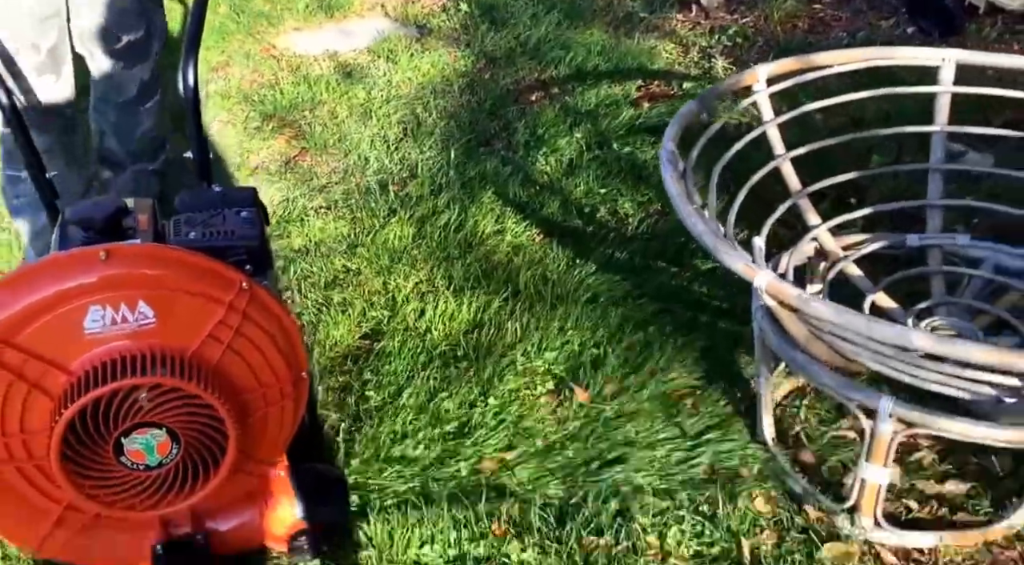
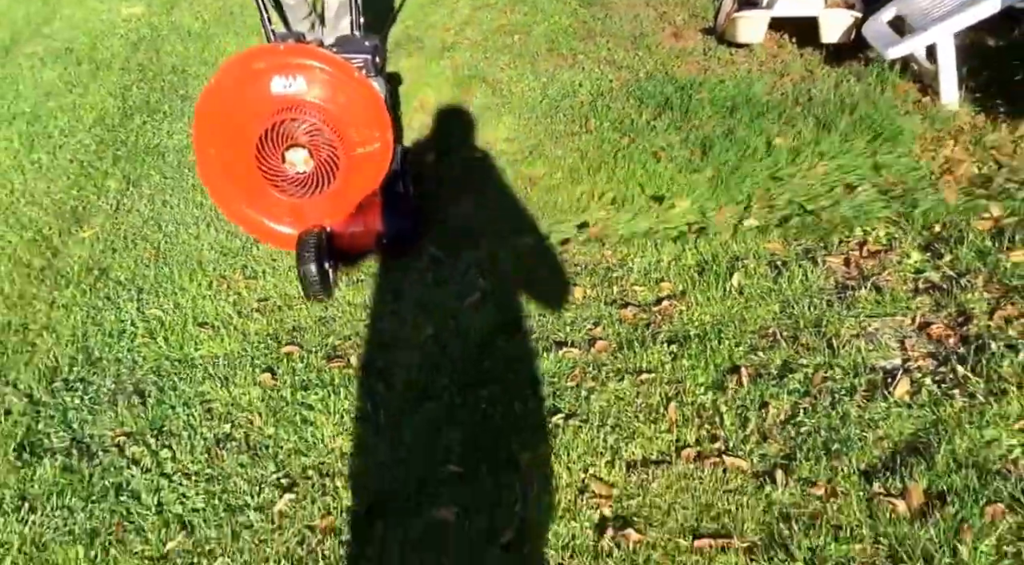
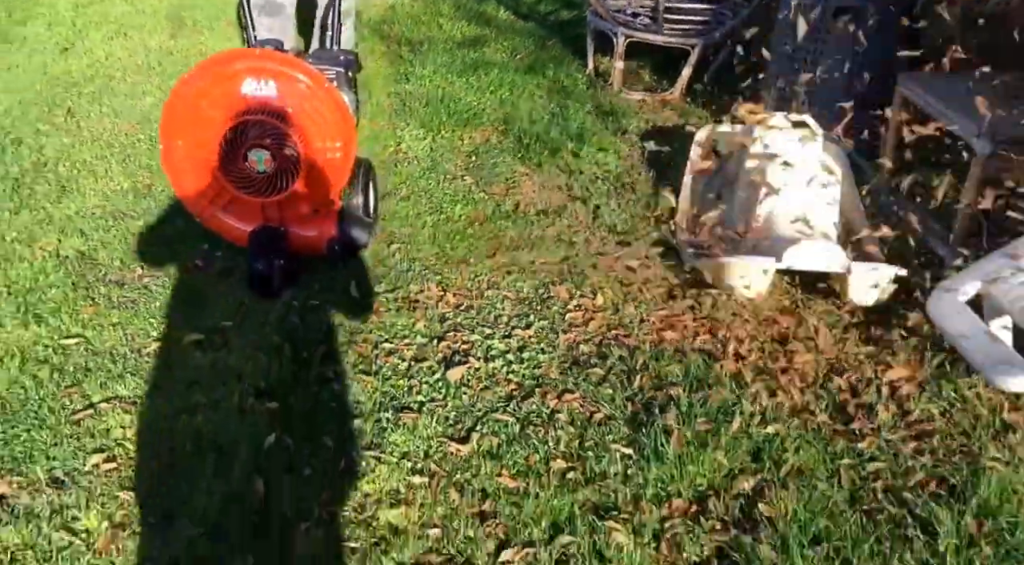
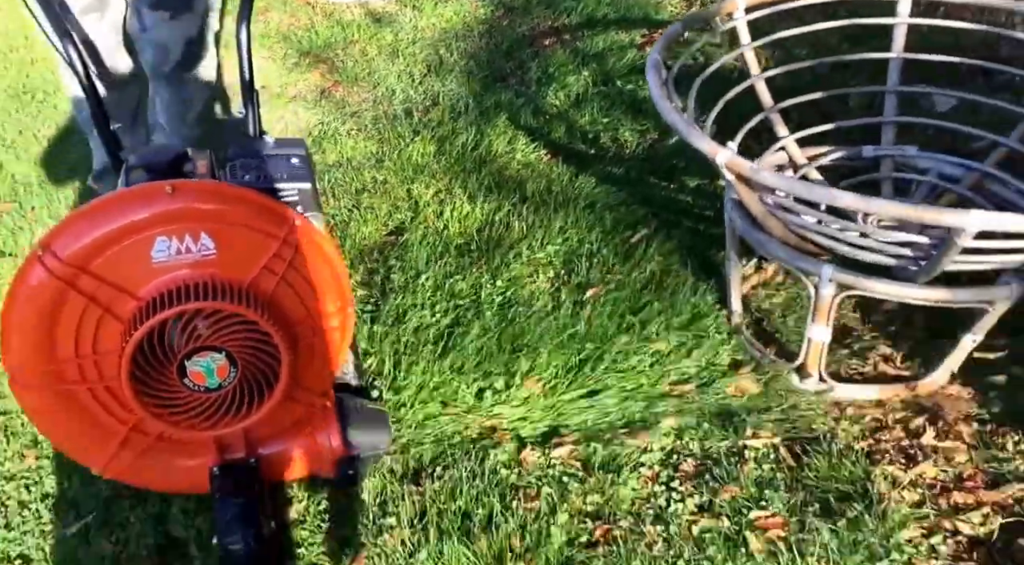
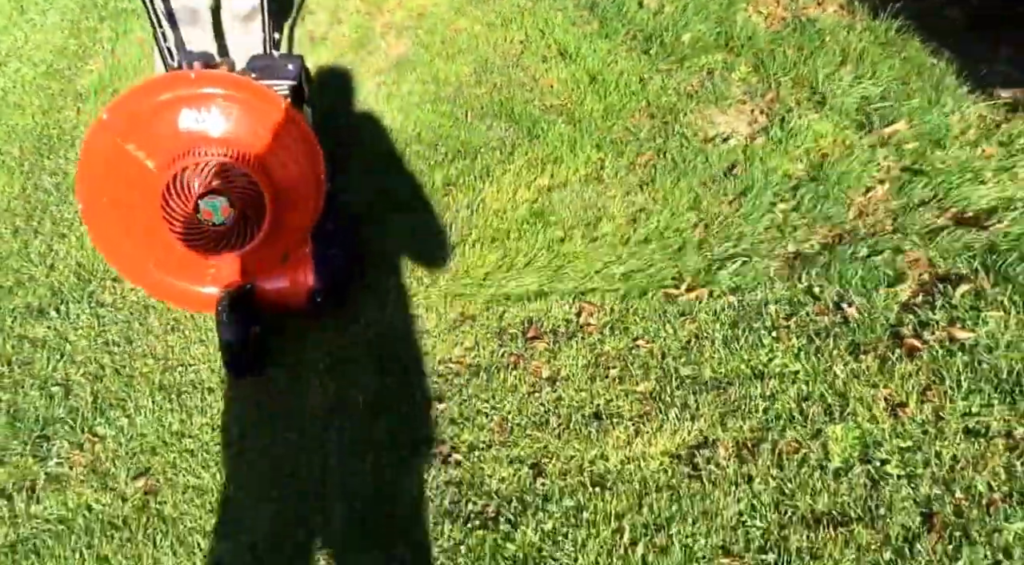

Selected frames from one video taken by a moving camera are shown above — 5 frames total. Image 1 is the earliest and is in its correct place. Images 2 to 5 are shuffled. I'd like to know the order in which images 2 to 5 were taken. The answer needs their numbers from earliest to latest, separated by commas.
4, 3, 2, 5
